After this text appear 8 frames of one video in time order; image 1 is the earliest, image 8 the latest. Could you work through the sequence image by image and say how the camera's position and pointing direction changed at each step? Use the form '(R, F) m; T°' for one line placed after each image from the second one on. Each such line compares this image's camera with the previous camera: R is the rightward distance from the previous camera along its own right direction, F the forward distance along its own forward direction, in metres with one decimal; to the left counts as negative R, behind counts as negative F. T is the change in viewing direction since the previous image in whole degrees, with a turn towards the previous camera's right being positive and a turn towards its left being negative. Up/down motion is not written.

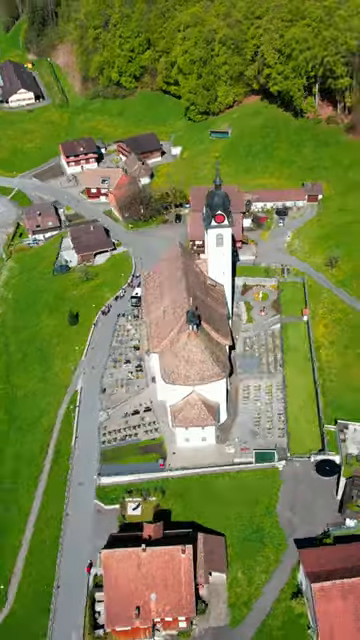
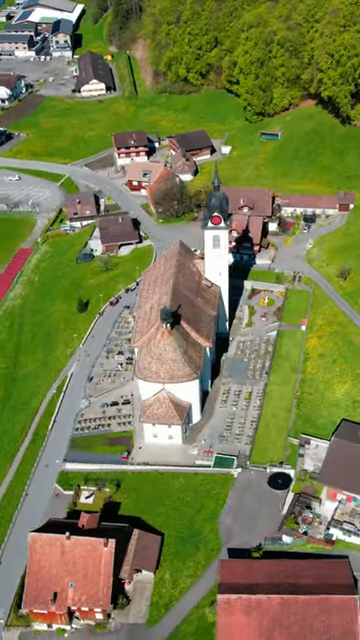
(+9.8, +0.7) m; -8°
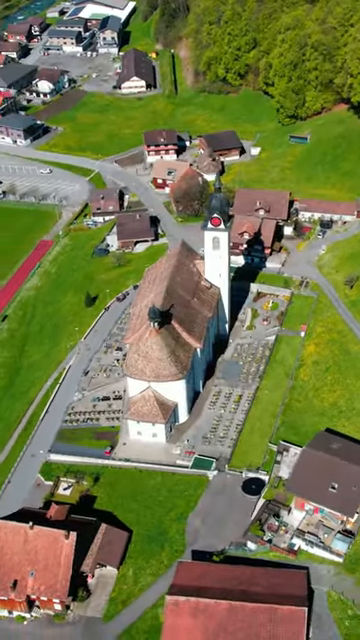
(+5.3, +0.2) m; -4°
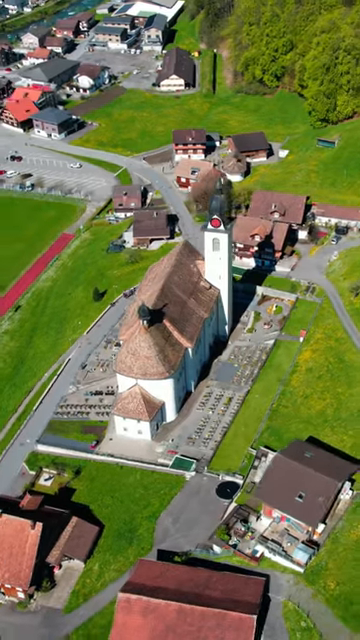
(+5.0, +0.3) m; -4°
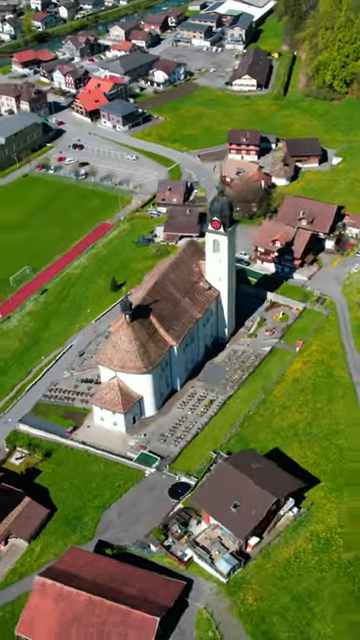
(+9.0, +0.7) m; -8°
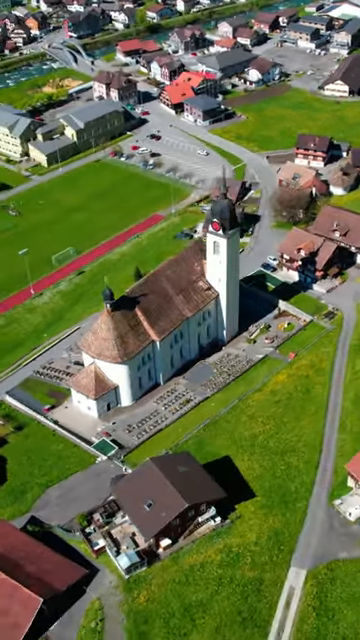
(+11.0, +1.2) m; -9°
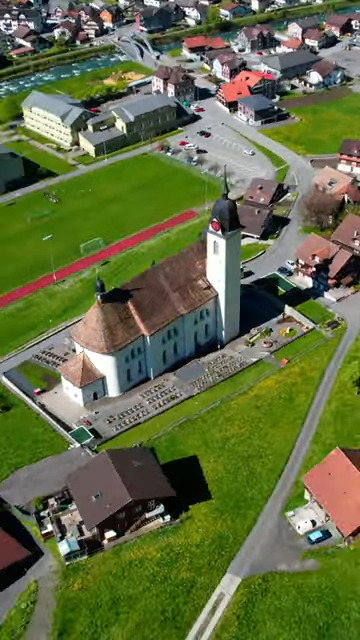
(+6.9, +0.6) m; -6°
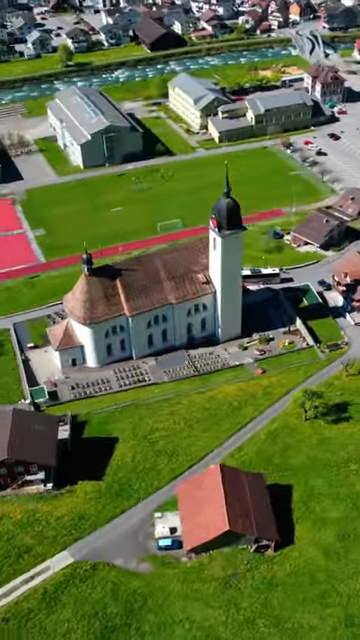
(+16.8, +2.9) m; -15°
